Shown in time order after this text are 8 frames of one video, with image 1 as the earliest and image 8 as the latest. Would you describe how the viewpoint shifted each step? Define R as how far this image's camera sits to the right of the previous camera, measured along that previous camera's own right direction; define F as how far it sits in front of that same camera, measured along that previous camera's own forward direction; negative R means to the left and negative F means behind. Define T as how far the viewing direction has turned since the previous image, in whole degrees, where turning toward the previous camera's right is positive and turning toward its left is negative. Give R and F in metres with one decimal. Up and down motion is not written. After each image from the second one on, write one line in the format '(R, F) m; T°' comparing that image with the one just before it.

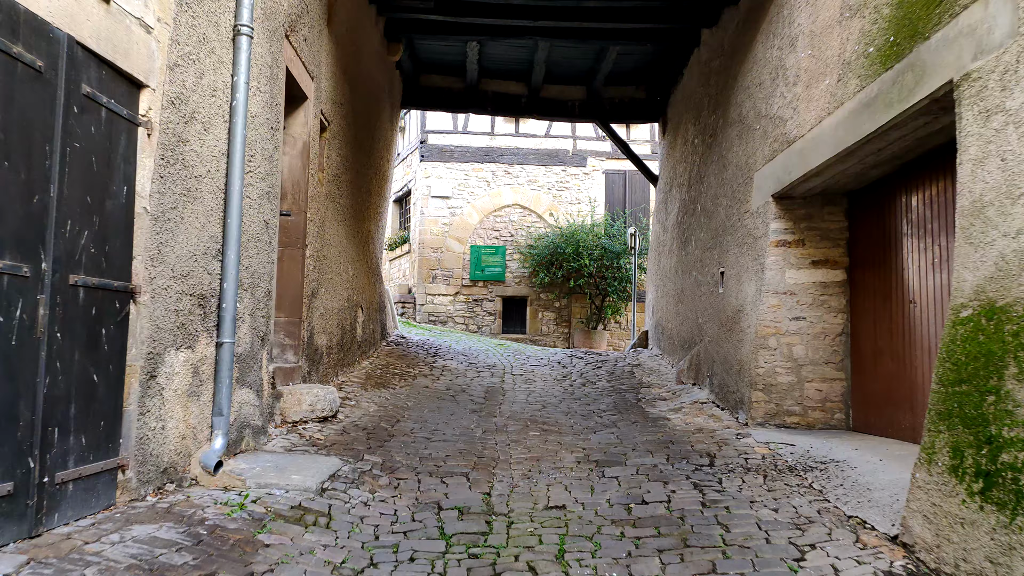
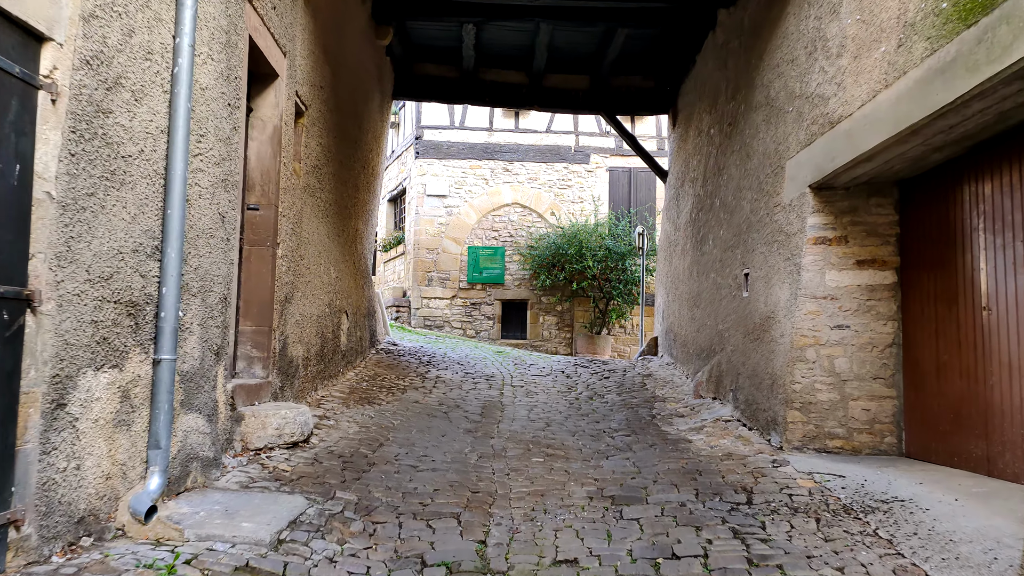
(0.0, +0.6) m; 0°
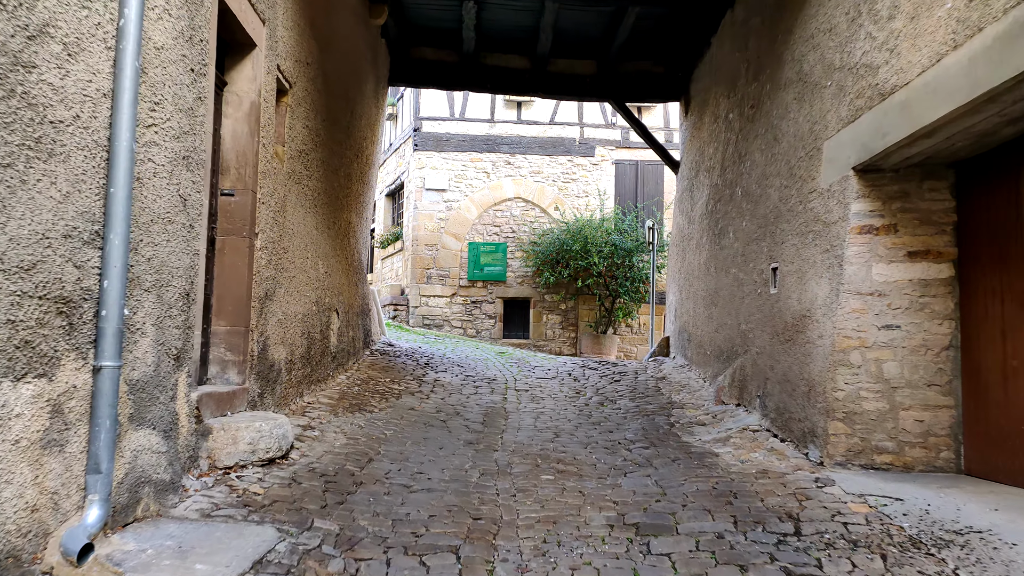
(0.0, +0.5) m; 0°
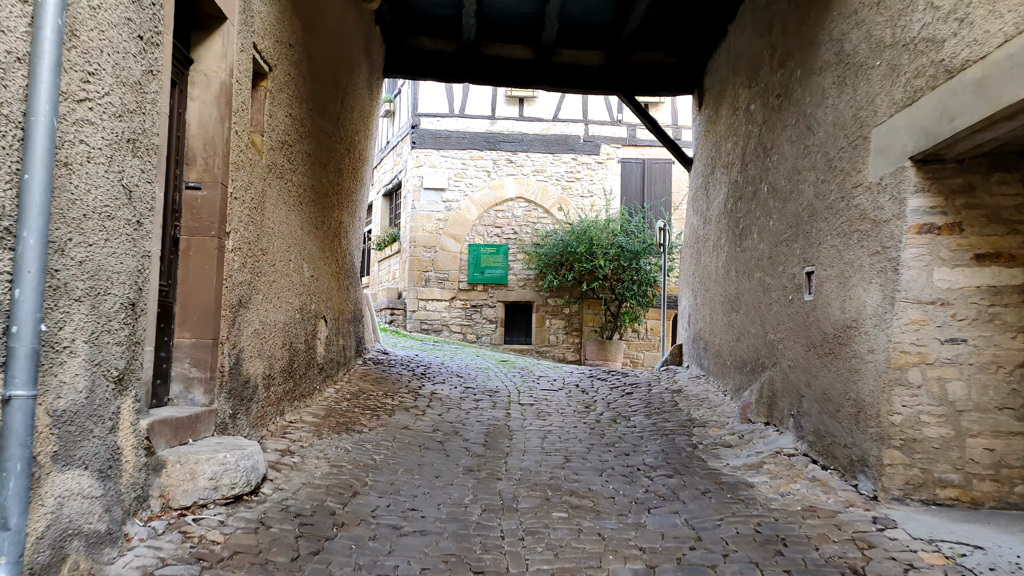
(0.0, +0.5) m; 0°
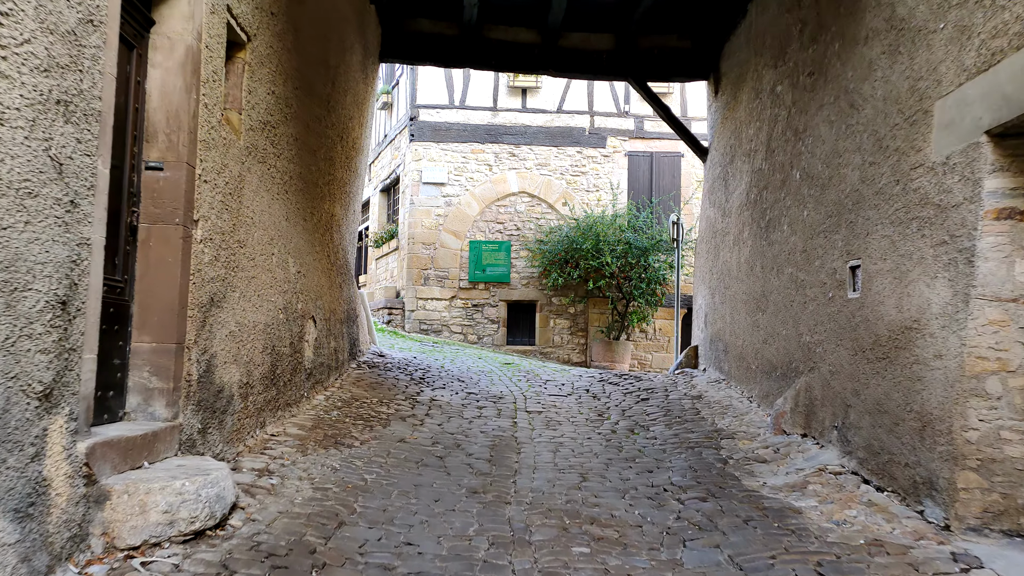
(0.0, +0.5) m; 0°
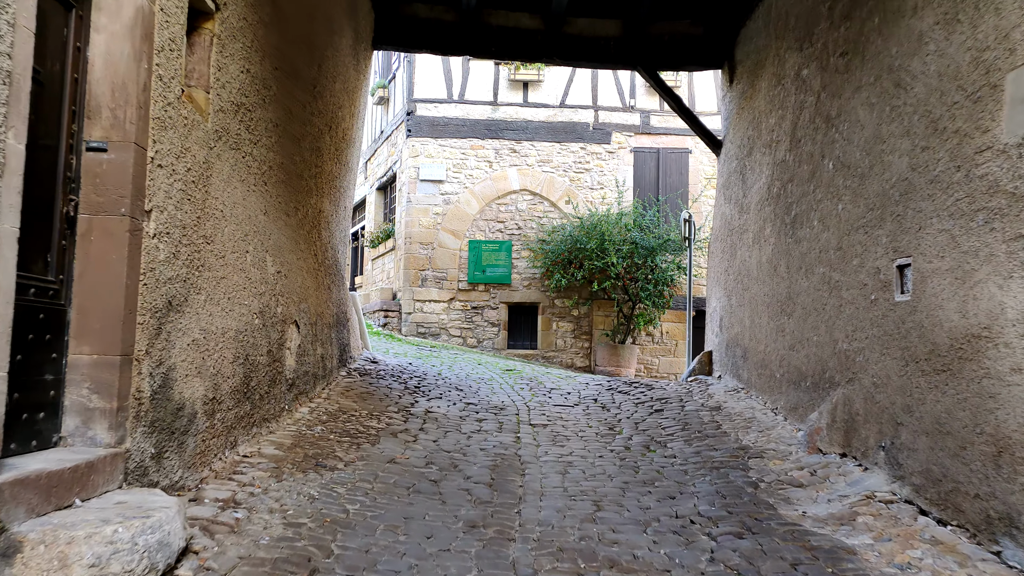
(0.0, +0.4) m; 0°
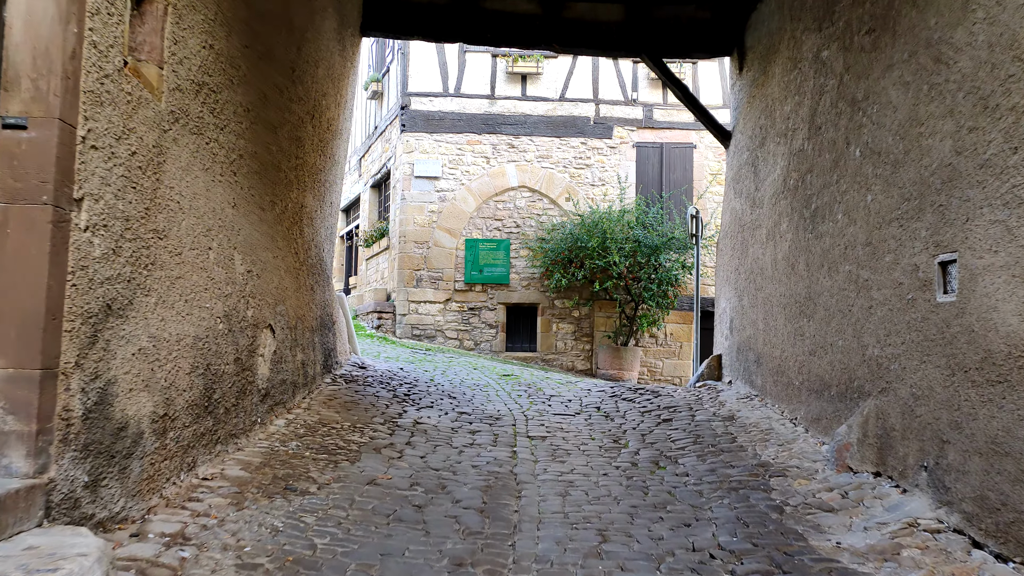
(0.0, +0.4) m; 0°
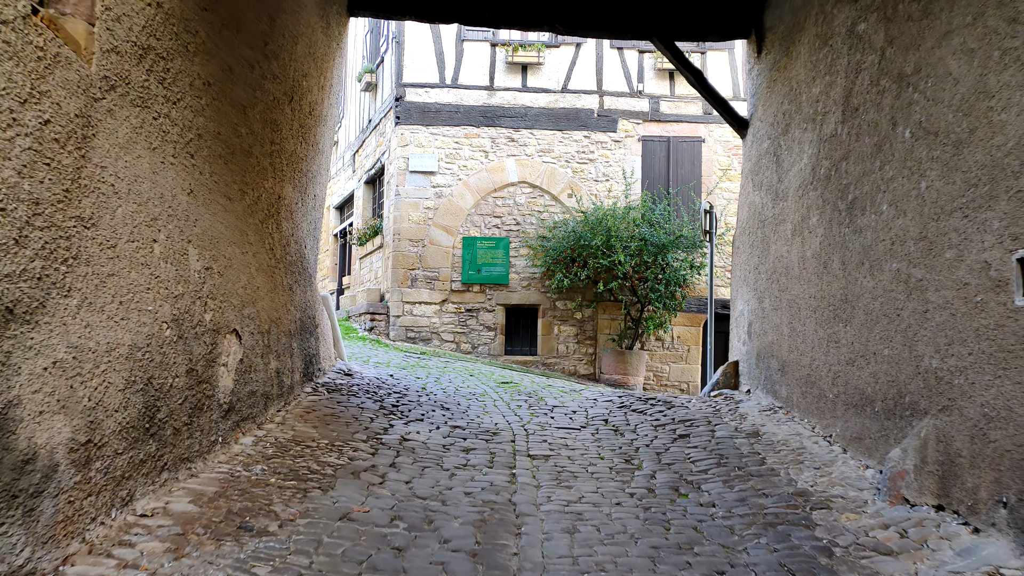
(0.0, +0.5) m; 0°
